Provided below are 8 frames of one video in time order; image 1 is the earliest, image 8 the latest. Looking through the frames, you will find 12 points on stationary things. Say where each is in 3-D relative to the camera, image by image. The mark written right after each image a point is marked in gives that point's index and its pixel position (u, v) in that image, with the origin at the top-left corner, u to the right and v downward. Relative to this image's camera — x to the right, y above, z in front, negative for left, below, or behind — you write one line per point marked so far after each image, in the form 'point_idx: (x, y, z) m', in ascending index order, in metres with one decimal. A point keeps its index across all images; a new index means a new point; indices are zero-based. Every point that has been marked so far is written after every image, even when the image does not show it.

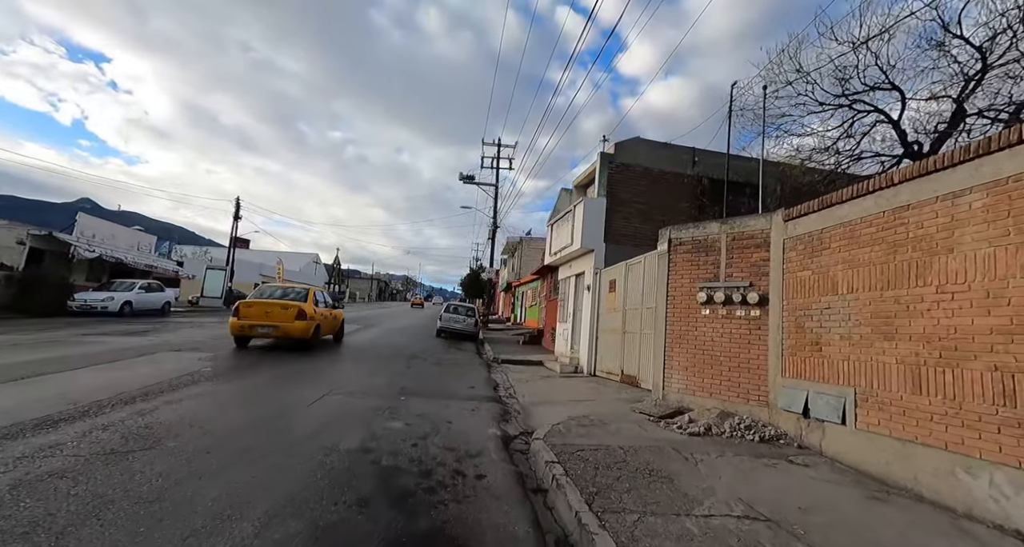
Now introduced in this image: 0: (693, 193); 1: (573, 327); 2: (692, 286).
0: (+5.0, +2.2, +12.8) m
1: (+1.9, -1.6, +13.8) m
2: (+3.0, -0.2, +7.7) m
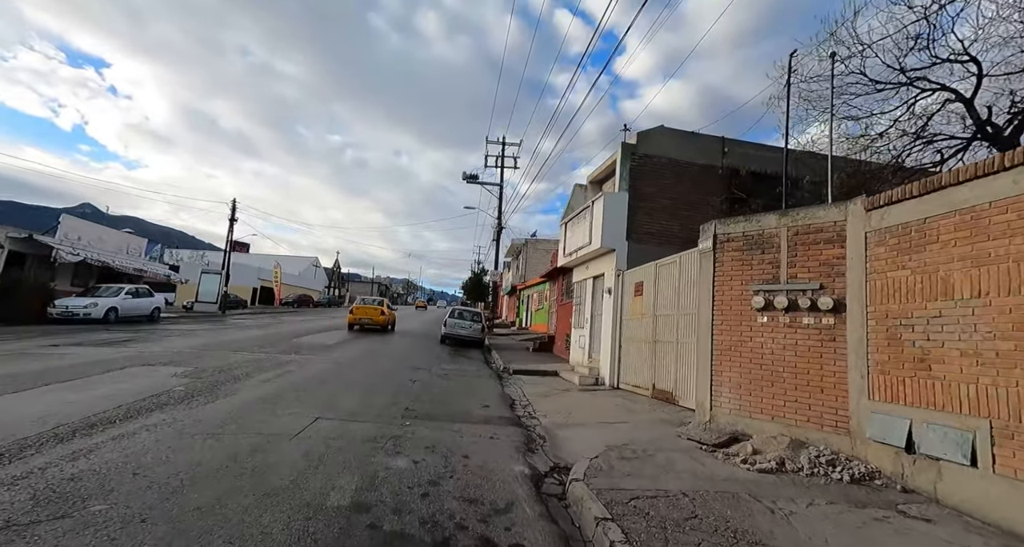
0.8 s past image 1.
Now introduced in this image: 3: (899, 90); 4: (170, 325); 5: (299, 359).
0: (+5.3, +2.1, +11.7) m
1: (+2.2, -1.7, +12.7) m
2: (+3.3, -0.2, +6.6) m
3: (+6.7, +3.2, +8.1) m
4: (-14.5, -2.1, +19.7) m
5: (-4.9, -2.0, +10.8) m
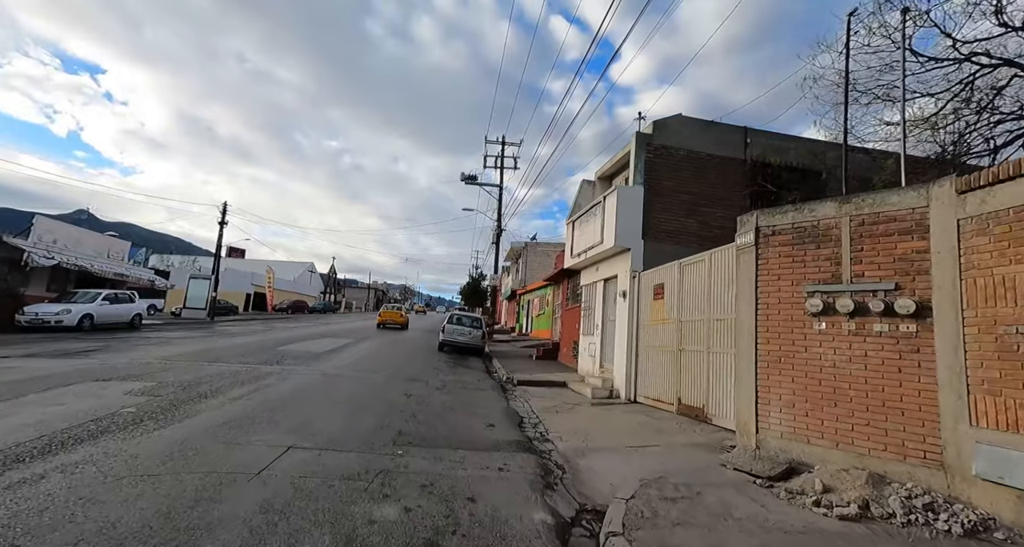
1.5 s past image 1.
0: (+5.4, +2.1, +10.7) m
1: (+2.3, -1.7, +11.7) m
2: (+3.4, -0.2, +5.6) m
3: (+6.8, +3.2, +7.2) m
4: (-14.4, -2.3, +18.6) m
5: (-4.8, -2.0, +9.7) m
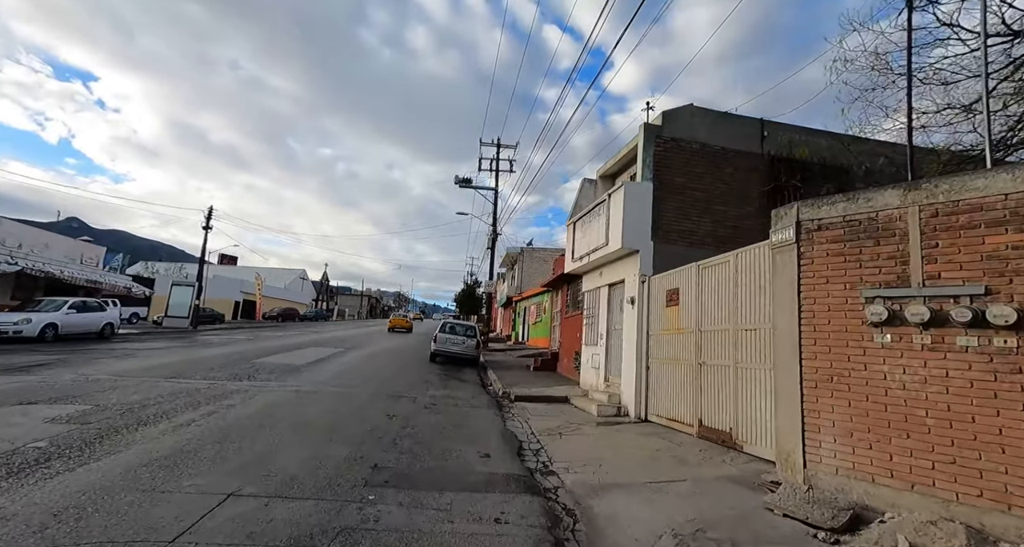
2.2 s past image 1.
0: (+5.3, +2.0, +9.8) m
1: (+2.2, -1.8, +10.7) m
2: (+3.4, -0.2, +4.7) m
3: (+6.8, +3.2, +6.3) m
4: (-14.5, -2.6, +17.4) m
5: (-4.8, -2.1, +8.7) m
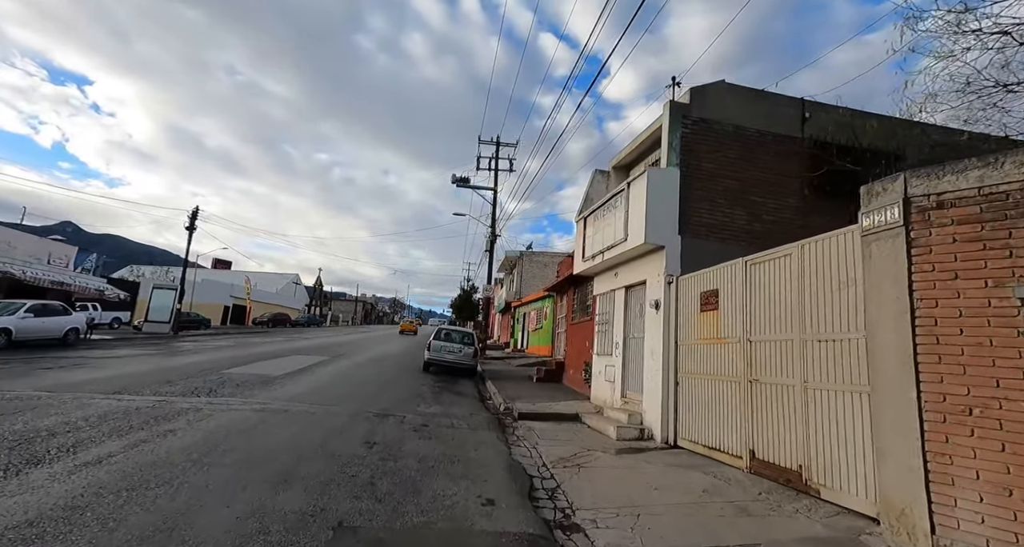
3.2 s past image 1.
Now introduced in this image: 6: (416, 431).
0: (+5.4, +2.0, +8.6) m
1: (+2.3, -1.8, +9.4) m
2: (+3.5, -0.2, +3.4) m
3: (+6.9, +3.2, +5.1) m
4: (-14.5, -2.6, +16.0) m
5: (-4.7, -2.1, +7.3) m
6: (-1.5, -2.4, +7.2) m
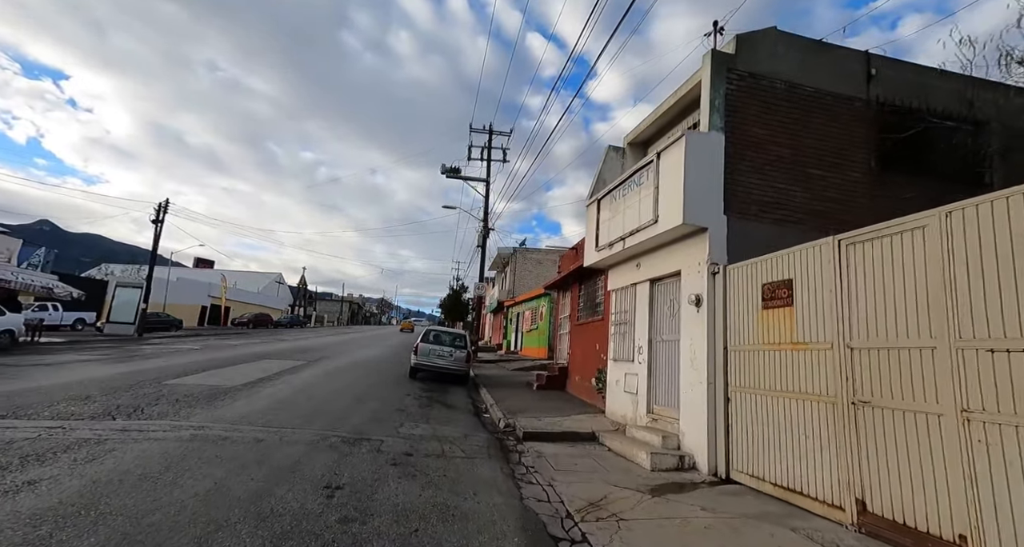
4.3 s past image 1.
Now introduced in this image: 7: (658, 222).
0: (+5.5, +2.2, +7.1) m
1: (+2.3, -1.7, +7.8) m
2: (+3.7, 0.0, +1.9) m
3: (+7.1, +3.3, +3.6) m
4: (-14.6, -2.4, +14.0) m
5: (-4.6, -1.9, +5.5) m
6: (-1.4, -2.3, +5.5) m
7: (+2.2, +0.8, +7.2) m
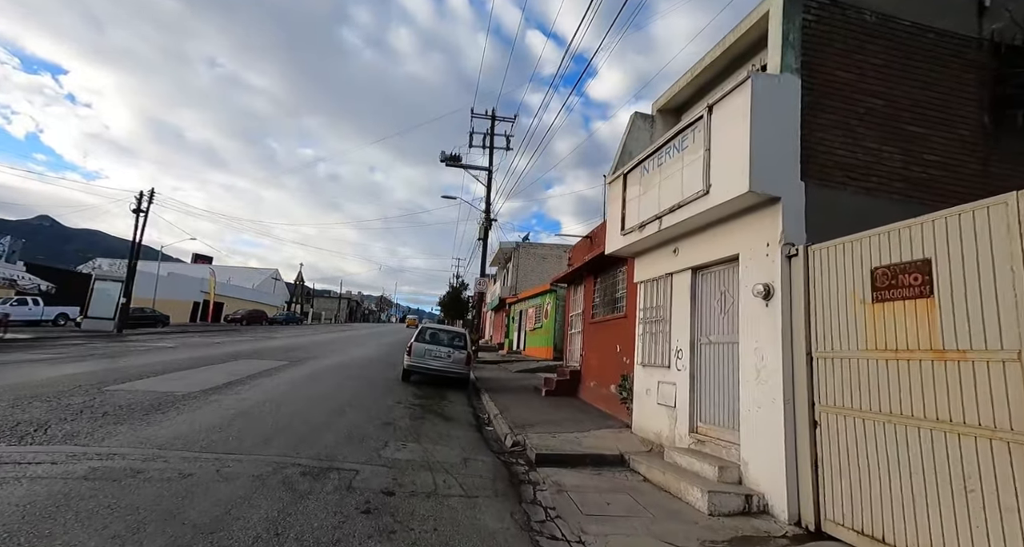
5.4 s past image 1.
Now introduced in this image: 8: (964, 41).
0: (+5.7, +2.3, +5.6) m
1: (+2.5, -1.5, +6.3) m
2: (+3.9, +0.2, +0.4) m
3: (+7.3, +3.5, +2.1) m
4: (-14.5, -2.1, +12.5) m
5: (-4.5, -1.7, +4.0) m
6: (-1.3, -2.1, +4.0) m
7: (+2.4, +1.0, +5.7) m
8: (+5.4, +2.8, +5.6) m
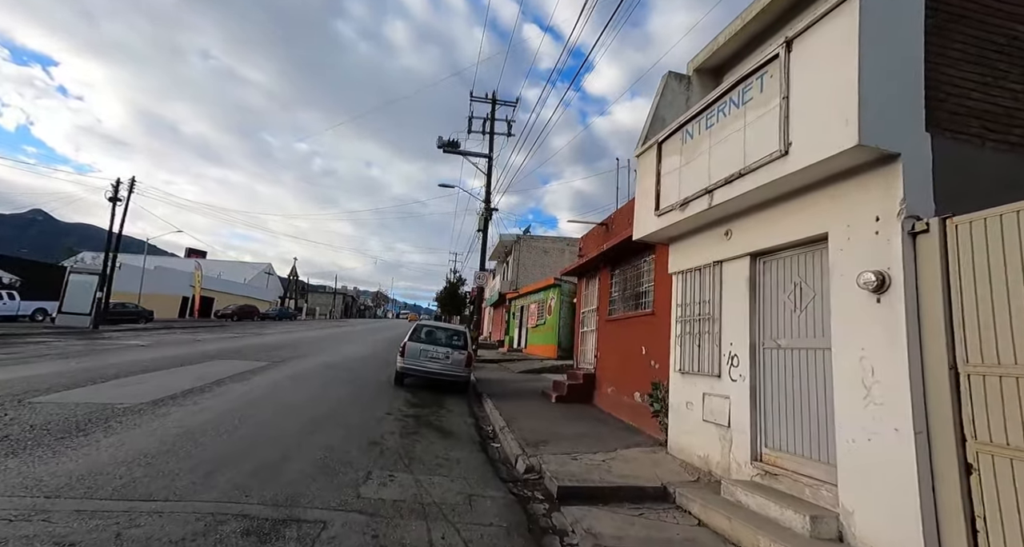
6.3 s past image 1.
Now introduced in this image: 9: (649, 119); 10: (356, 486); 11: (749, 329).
0: (+5.8, +2.5, +4.2) m
1: (+2.7, -1.4, +5.0) m
2: (+4.1, +0.3, -1.0) m
3: (+7.5, +3.6, +0.8) m
4: (-14.4, -1.9, +11.1) m
5: (-4.3, -1.5, +2.6) m
6: (-1.1, -1.9, +2.7) m
7: (+2.6, +1.1, +4.3) m
8: (+5.6, +2.9, +4.3) m
9: (+2.1, +2.4, +7.3) m
10: (-1.5, -2.1, +4.6) m
11: (+2.6, -0.6, +5.3) m
